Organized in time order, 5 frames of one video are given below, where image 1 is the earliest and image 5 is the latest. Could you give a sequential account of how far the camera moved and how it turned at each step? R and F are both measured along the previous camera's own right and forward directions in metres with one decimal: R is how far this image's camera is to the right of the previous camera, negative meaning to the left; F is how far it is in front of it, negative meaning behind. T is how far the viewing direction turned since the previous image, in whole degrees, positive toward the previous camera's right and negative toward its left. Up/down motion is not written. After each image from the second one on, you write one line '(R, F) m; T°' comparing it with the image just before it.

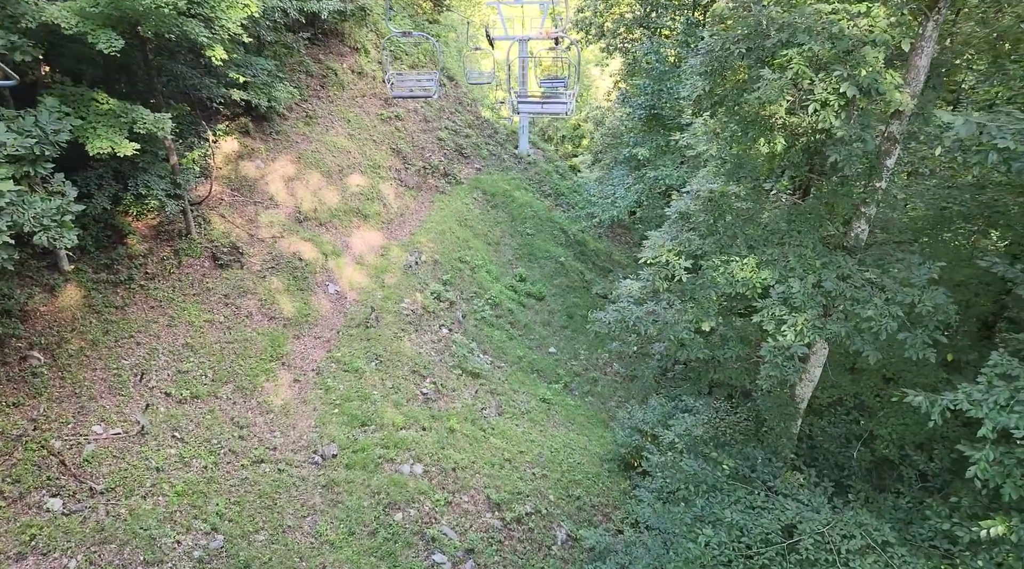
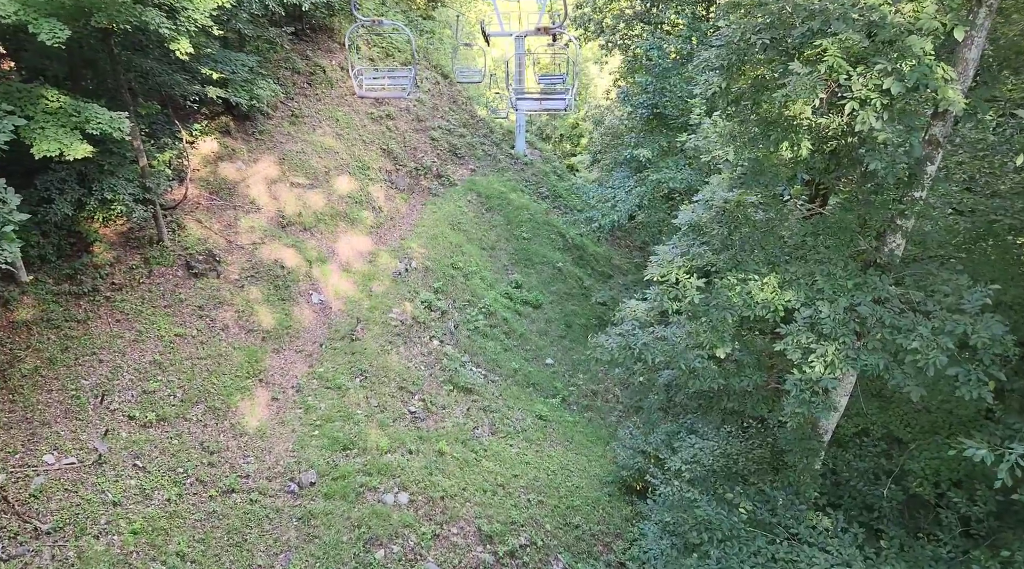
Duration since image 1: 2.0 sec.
(+0.1, +0.7) m; 0°
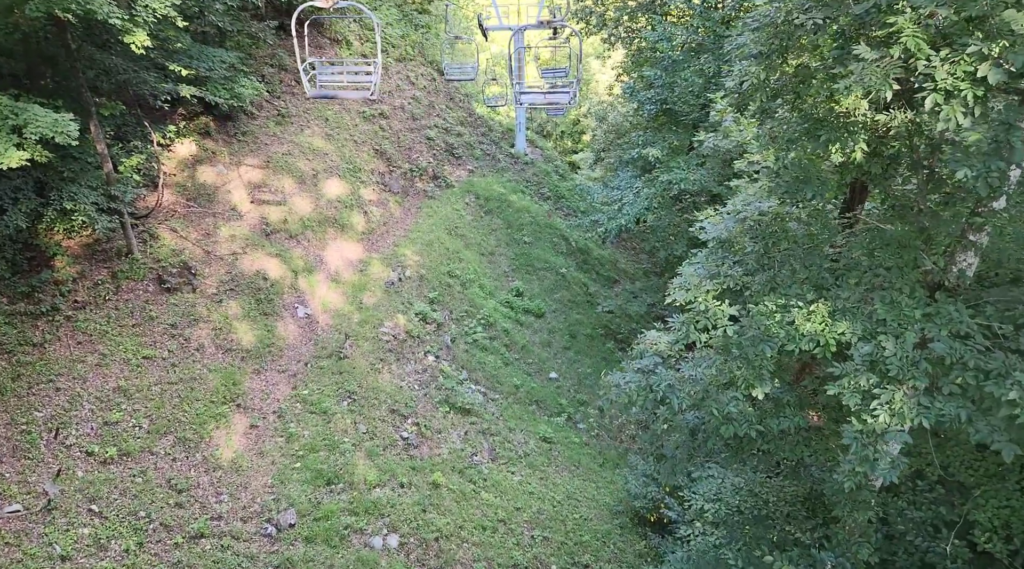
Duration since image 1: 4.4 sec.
(0.0, +0.9) m; 0°
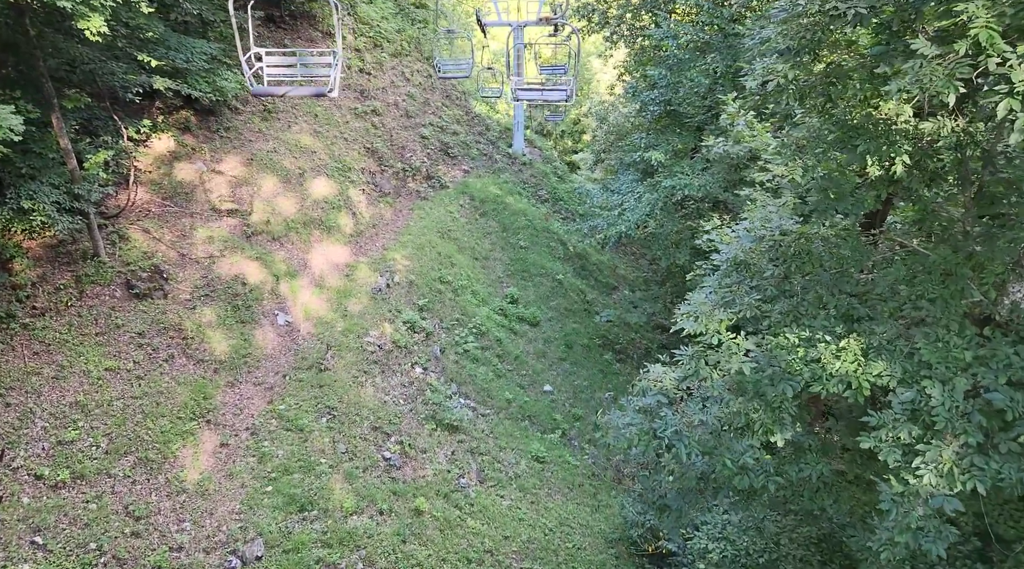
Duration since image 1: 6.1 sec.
(+0.1, +0.6) m; 0°
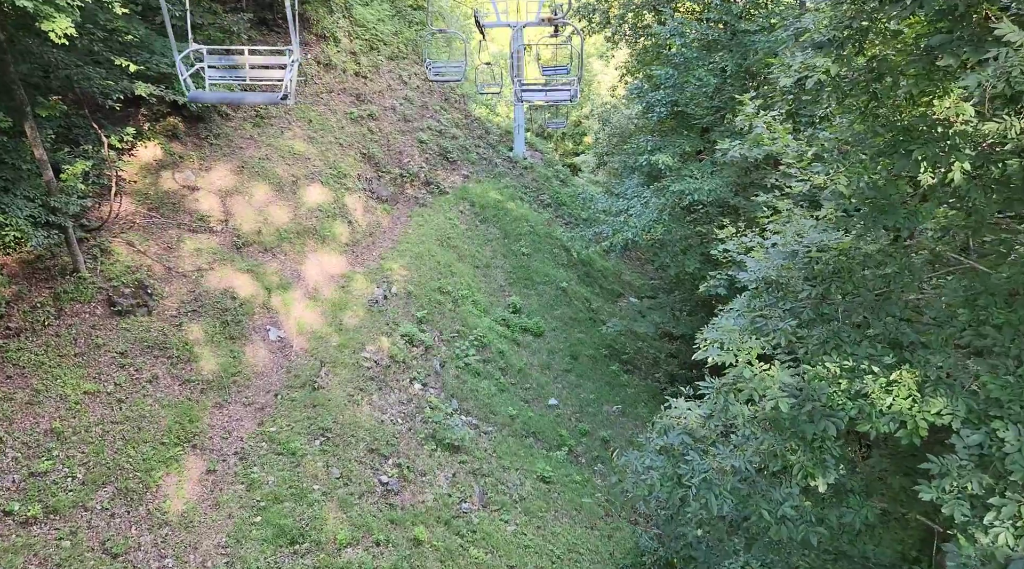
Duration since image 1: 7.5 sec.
(0.0, +0.5) m; 0°
